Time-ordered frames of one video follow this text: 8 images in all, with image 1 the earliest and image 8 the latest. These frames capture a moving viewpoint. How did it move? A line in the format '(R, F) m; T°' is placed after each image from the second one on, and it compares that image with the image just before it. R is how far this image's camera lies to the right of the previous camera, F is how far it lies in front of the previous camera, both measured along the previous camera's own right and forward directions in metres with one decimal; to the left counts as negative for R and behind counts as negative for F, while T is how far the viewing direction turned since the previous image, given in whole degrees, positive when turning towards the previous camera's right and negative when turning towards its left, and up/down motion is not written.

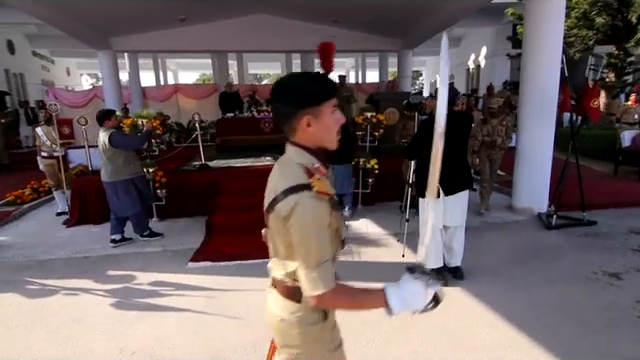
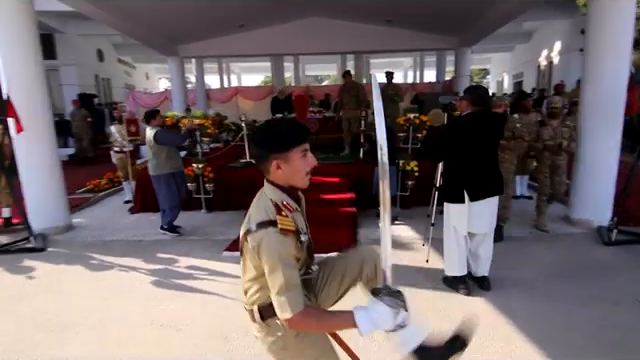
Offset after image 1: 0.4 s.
(+0.3, -0.1) m; -10°
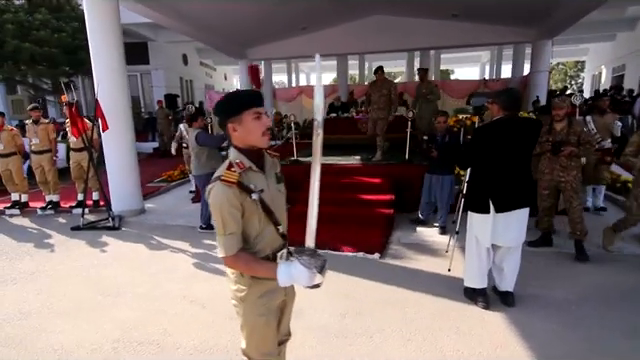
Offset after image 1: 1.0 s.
(+0.5, -0.1) m; -12°
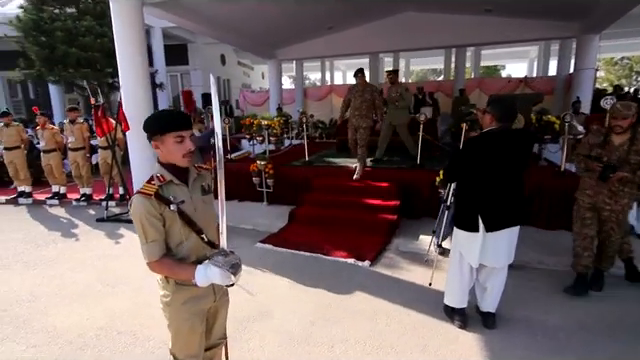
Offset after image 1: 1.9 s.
(+0.5, 0.0) m; -7°
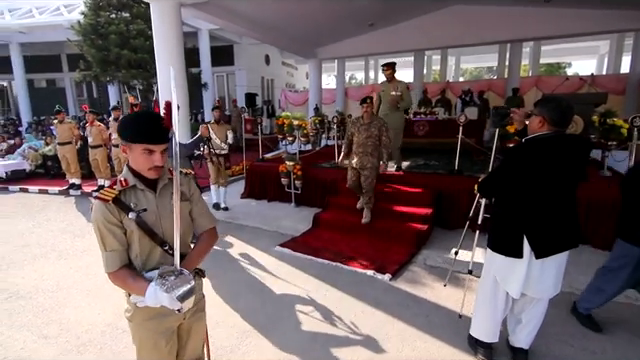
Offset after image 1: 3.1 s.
(+0.3, +0.2) m; -8°
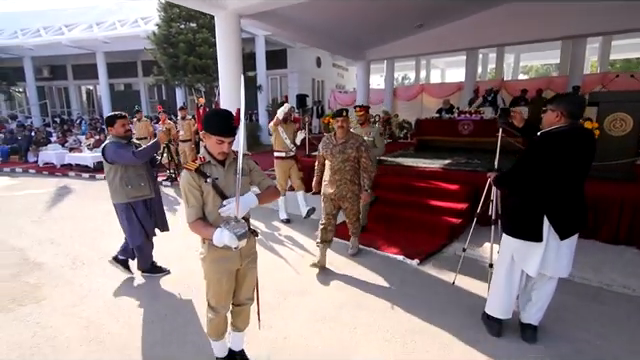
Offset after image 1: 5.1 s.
(+0.2, -0.4) m; -8°
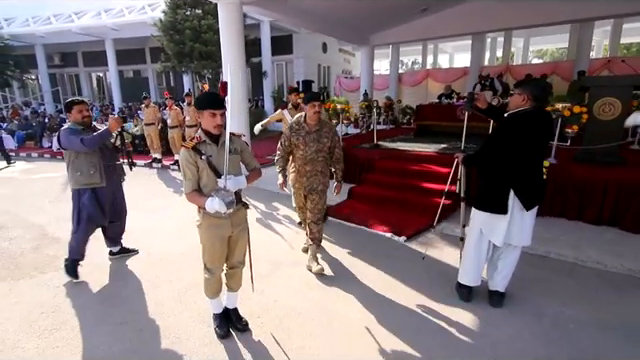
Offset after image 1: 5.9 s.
(+0.2, -0.2) m; -1°
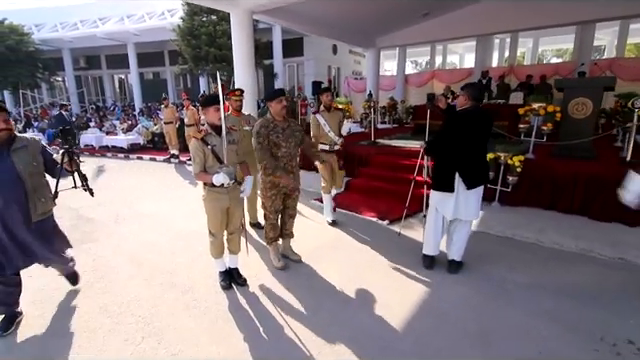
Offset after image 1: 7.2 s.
(+0.3, -0.6) m; -2°
